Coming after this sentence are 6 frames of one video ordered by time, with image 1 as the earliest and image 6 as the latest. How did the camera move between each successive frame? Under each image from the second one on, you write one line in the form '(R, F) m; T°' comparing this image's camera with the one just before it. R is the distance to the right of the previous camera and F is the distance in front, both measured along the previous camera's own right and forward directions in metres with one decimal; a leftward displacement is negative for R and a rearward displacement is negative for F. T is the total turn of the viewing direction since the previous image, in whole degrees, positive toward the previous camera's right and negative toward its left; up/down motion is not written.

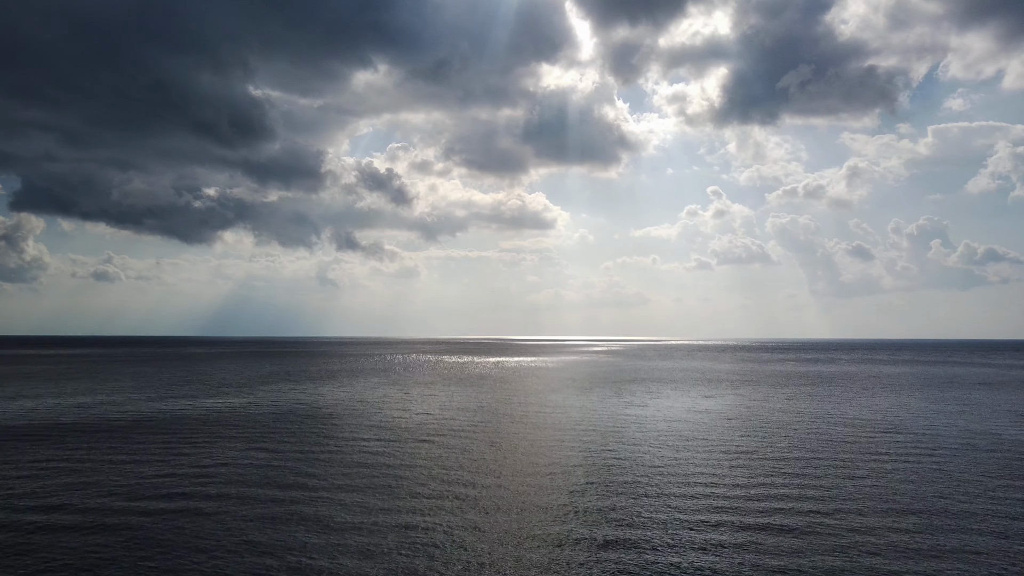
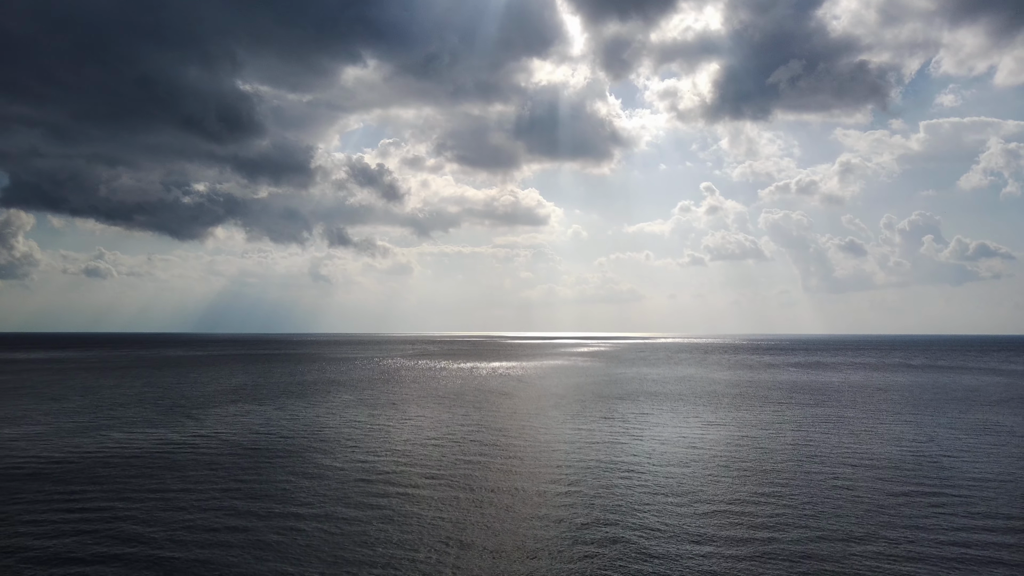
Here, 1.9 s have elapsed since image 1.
(+1.0, +3.8) m; +1°
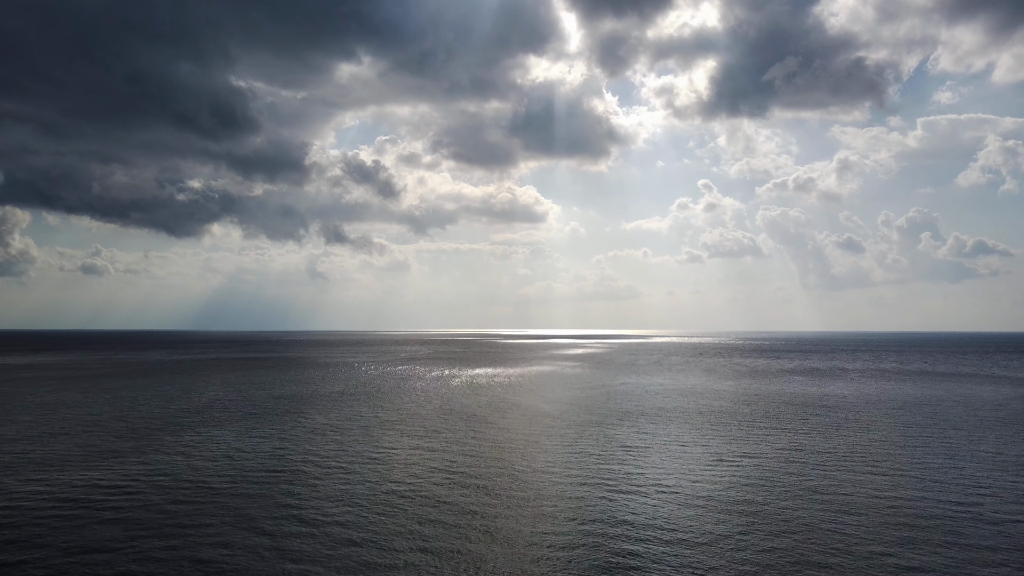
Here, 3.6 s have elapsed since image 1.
(+1.1, +3.0) m; 0°
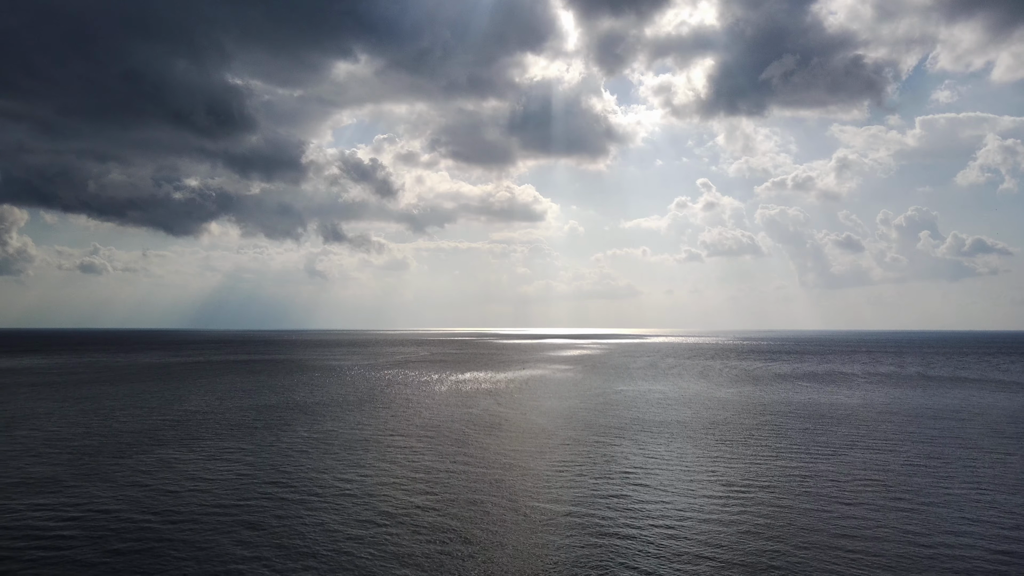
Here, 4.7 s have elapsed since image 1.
(+0.6, +1.9) m; 0°
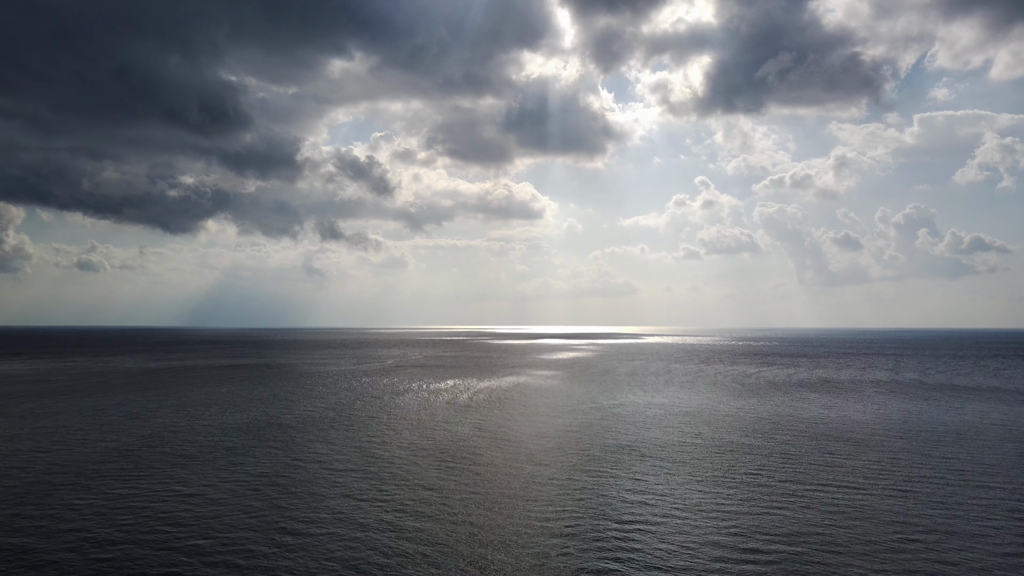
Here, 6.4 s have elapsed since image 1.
(+1.2, +3.2) m; 0°
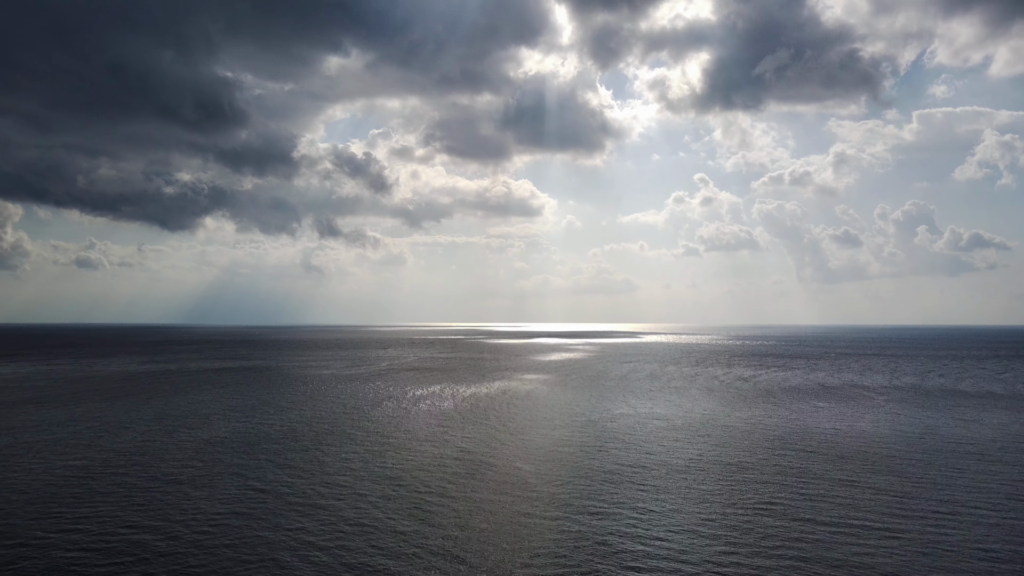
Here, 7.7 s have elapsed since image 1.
(+0.9, +2.3) m; 0°
